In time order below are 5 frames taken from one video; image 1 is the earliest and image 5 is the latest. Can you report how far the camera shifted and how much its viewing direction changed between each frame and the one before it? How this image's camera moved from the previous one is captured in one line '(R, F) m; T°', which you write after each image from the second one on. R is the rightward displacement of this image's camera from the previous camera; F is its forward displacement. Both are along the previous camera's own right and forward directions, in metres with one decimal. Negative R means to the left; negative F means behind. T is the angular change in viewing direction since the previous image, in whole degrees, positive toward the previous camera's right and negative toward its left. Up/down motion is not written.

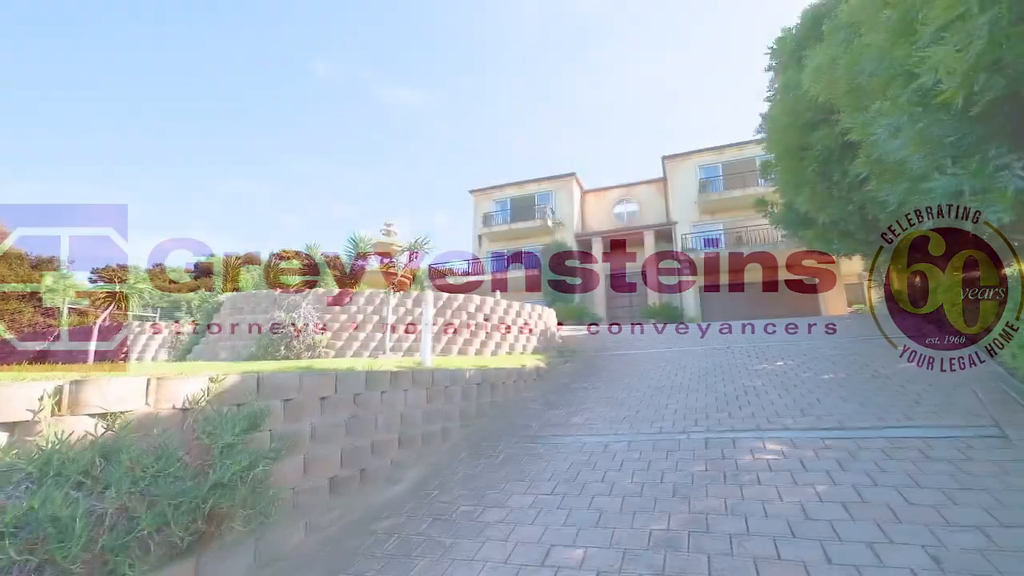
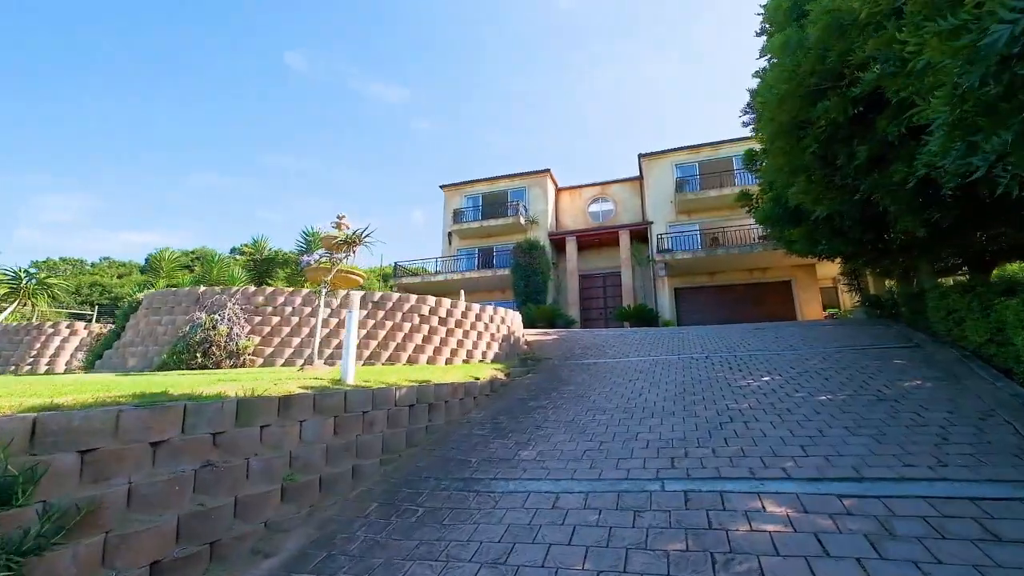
(+0.4, +1.0) m; +3°
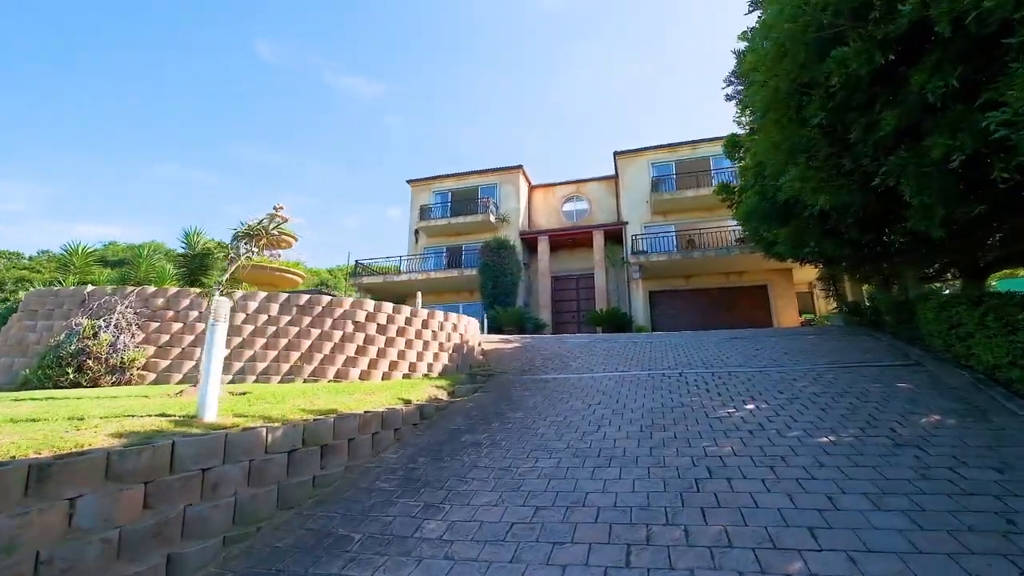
(+0.5, +1.1) m; +3°
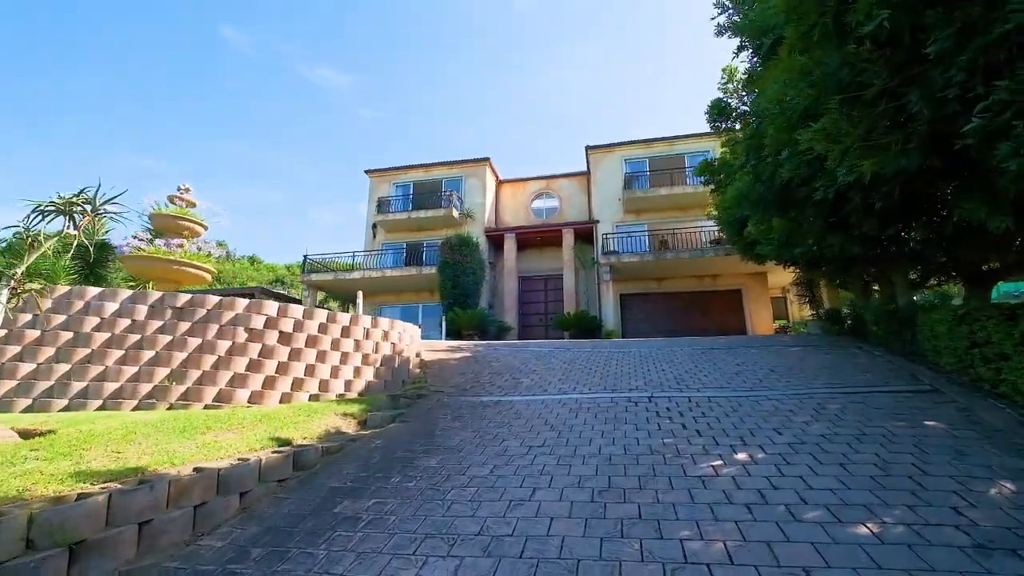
(+0.5, +1.4) m; +3°
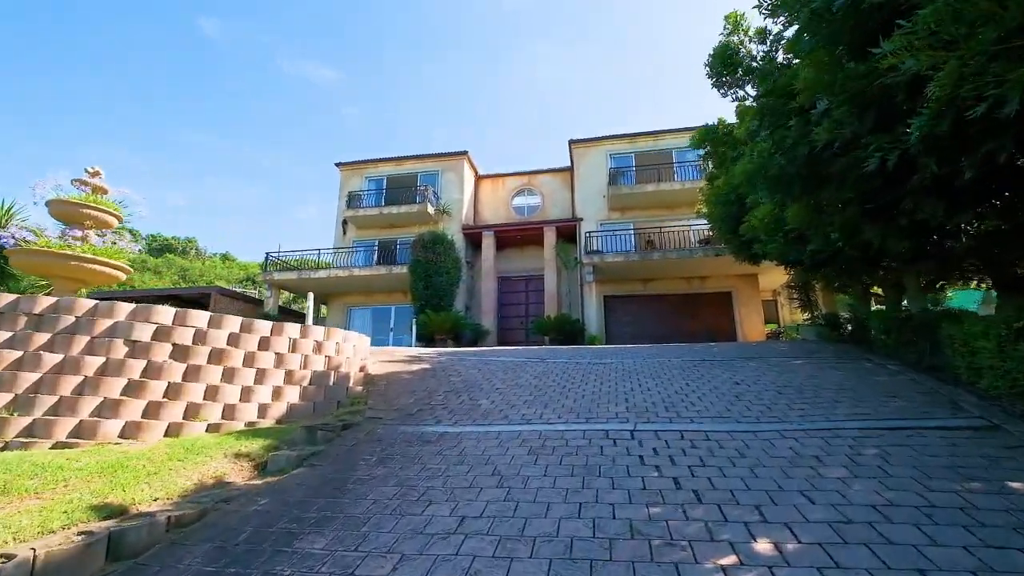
(+0.4, +1.2) m; +1°
